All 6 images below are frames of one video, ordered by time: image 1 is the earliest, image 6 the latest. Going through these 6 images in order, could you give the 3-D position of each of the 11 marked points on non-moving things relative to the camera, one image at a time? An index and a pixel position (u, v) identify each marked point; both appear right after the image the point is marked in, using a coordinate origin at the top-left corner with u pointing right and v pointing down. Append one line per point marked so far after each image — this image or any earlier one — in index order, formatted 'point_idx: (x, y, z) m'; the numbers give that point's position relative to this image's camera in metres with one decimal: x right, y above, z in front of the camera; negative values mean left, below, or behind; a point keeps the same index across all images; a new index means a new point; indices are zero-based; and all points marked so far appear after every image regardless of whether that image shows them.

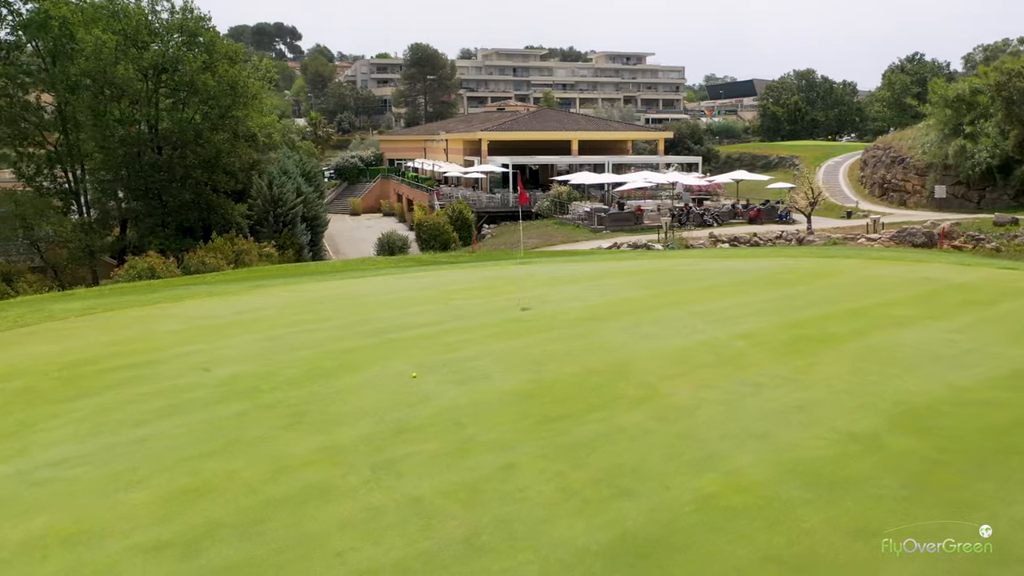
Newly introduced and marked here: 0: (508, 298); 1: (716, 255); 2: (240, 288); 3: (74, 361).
0: (-0.1, -0.2, +12.4) m
1: (+4.9, +0.8, +19.6) m
2: (-5.2, 0.0, +15.4) m
3: (-5.1, -0.9, +9.5) m
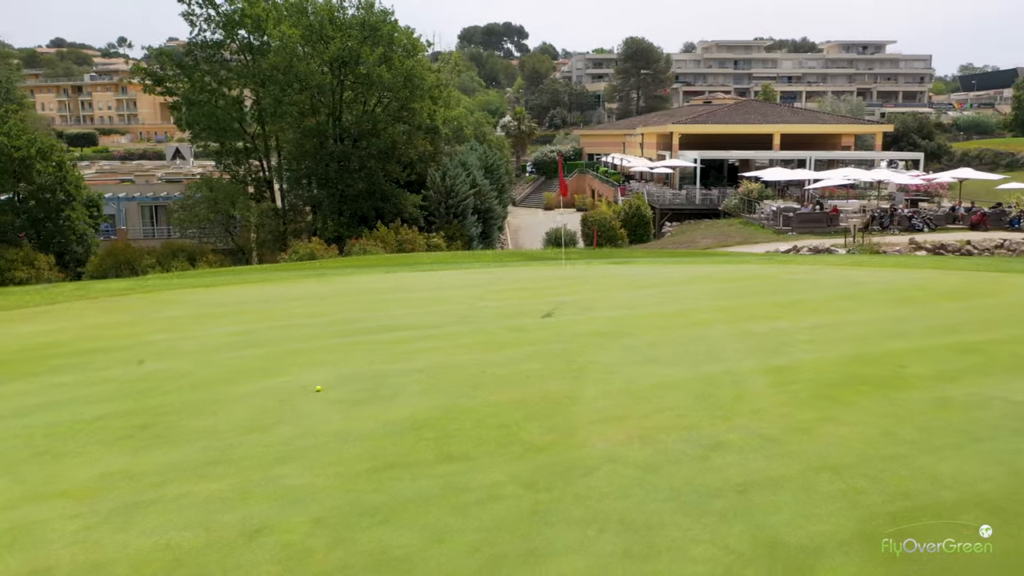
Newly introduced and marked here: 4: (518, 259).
0: (+0.4, -0.2, +10.7) m
1: (+7.0, +0.5, +16.3) m
2: (-3.8, +0.2, +14.9) m
3: (-5.3, -0.6, +9.1) m
4: (+0.2, +0.7, +19.1) m
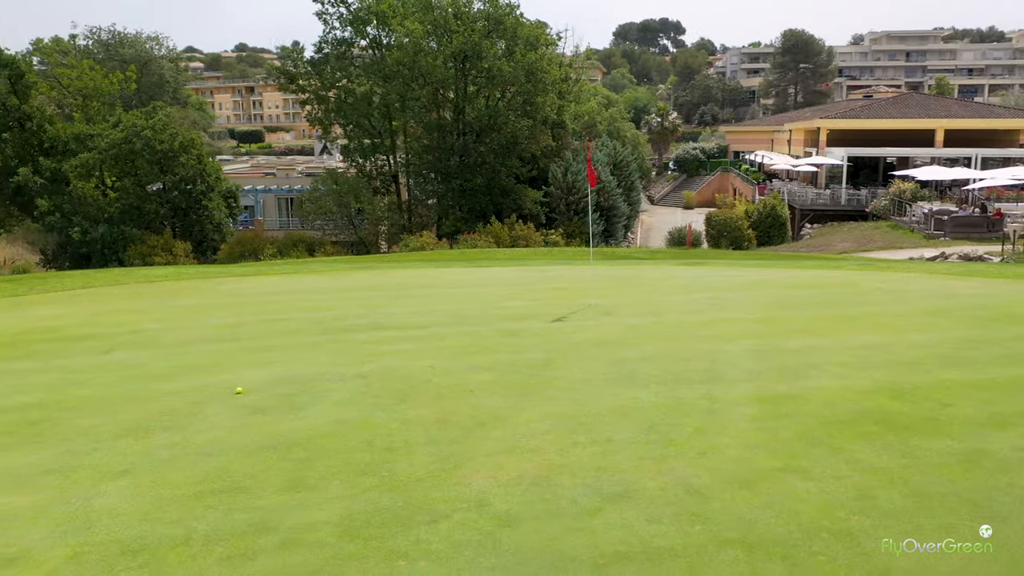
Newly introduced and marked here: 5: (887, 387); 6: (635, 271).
0: (+0.6, -0.2, +9.6) m
1: (+8.2, +0.3, +13.9) m
2: (-2.7, +0.4, +14.5) m
3: (-5.2, -0.4, +9.1) m
4: (+1.9, +0.7, +17.9) m
5: (+2.8, -0.7, +6.0) m
6: (+2.1, +0.3, +13.5) m
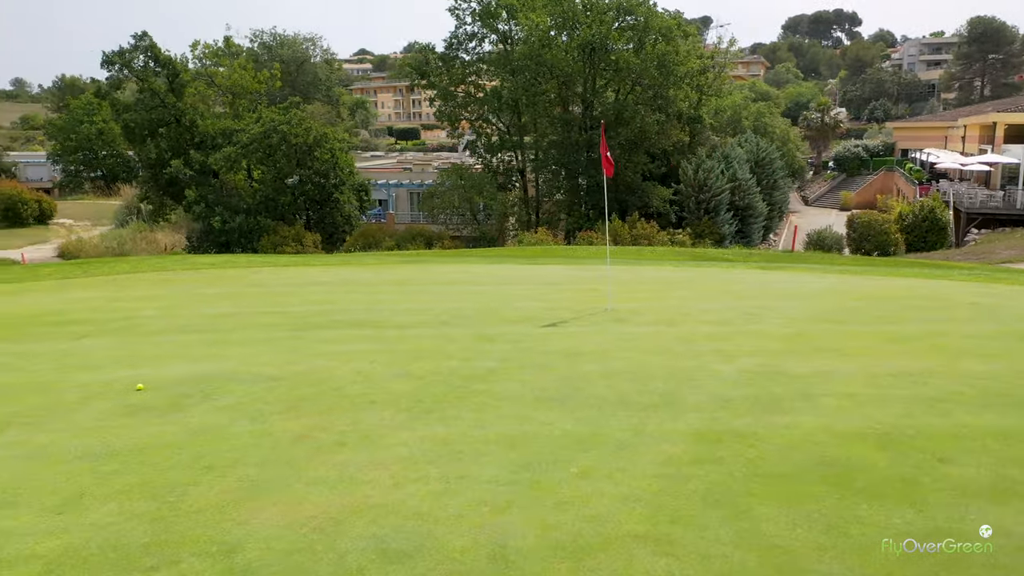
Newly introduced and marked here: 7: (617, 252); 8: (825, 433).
0: (+0.6, -0.2, +8.6) m
1: (+8.9, 0.0, +11.4) m
2: (-1.7, +0.4, +14.0) m
3: (-5.2, -0.2, +9.2) m
4: (+3.5, +0.6, +16.5) m
5: (+2.1, -0.8, +4.7) m
6: (+2.9, +0.2, +12.2) m
7: (+2.3, +0.8, +17.6) m
8: (+1.8, -0.8, +4.6) m
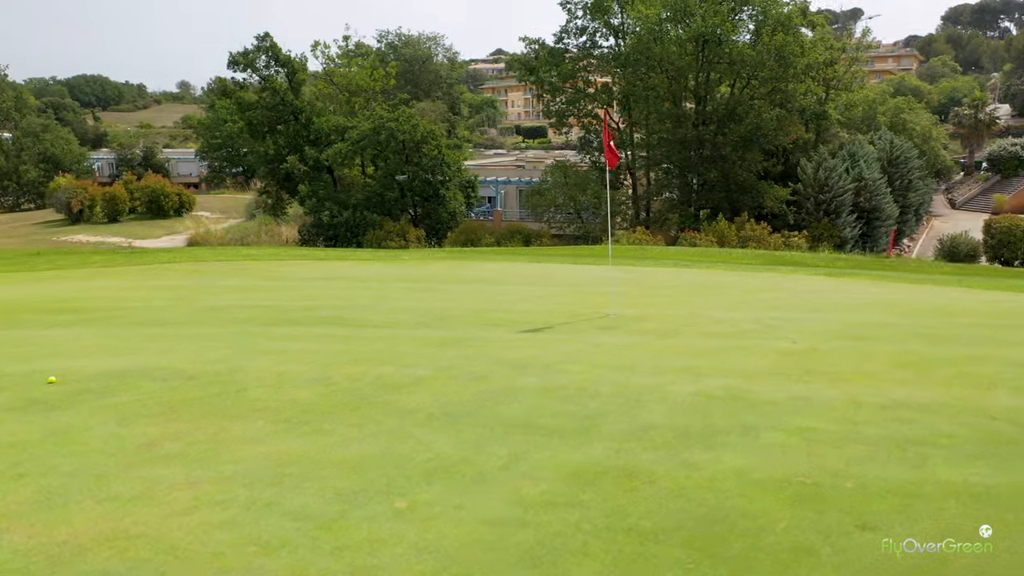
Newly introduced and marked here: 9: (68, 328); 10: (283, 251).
0: (+0.6, -0.2, +7.8) m
1: (+9.2, -0.3, +9.4) m
2: (-0.8, +0.5, +13.5) m
3: (-5.1, -0.1, +9.3) m
4: (+4.7, +0.5, +15.2) m
5: (+1.4, -0.9, +3.7) m
6: (+3.3, +0.1, +11.0) m
7: (+3.6, +0.7, +16.5) m
8: (+1.1, -0.9, +3.8) m
9: (-4.1, -0.4, +7.6) m
10: (-3.7, +0.6, +13.5) m
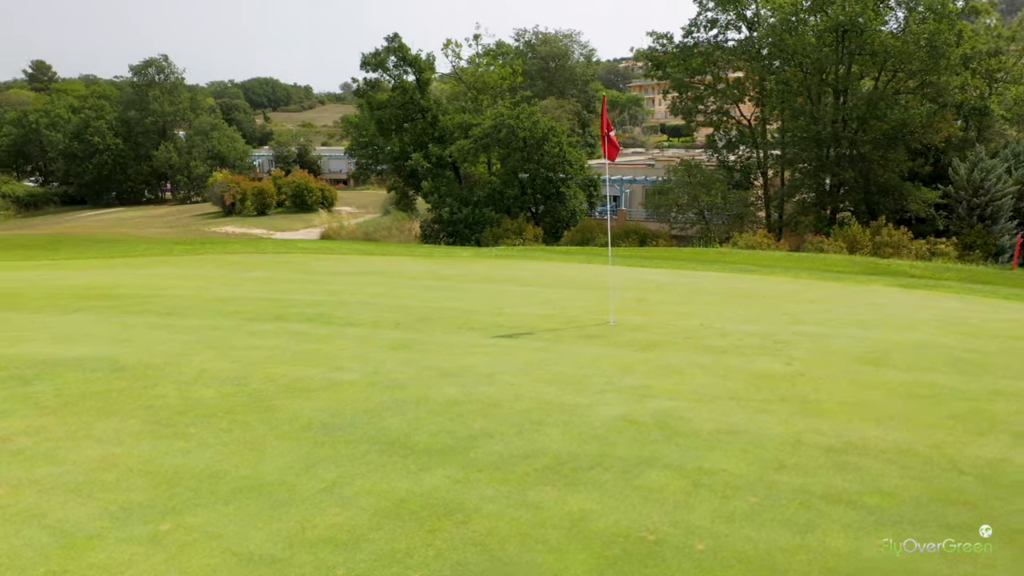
0: (+0.5, -0.3, +7.2) m
1: (+9.3, -0.6, +7.2) m
2: (+0.1, +0.5, +13.1) m
3: (-4.8, +0.1, +9.7) m
4: (+5.9, +0.3, +13.7) m
5: (+0.6, -0.9, +3.0) m
6: (+3.8, 0.0, +9.9) m
7: (+5.1, +0.6, +15.2) m
8: (+0.3, -0.9, +3.1) m
9: (-4.1, -0.3, +7.8) m
10: (-2.7, +0.7, +13.6) m
